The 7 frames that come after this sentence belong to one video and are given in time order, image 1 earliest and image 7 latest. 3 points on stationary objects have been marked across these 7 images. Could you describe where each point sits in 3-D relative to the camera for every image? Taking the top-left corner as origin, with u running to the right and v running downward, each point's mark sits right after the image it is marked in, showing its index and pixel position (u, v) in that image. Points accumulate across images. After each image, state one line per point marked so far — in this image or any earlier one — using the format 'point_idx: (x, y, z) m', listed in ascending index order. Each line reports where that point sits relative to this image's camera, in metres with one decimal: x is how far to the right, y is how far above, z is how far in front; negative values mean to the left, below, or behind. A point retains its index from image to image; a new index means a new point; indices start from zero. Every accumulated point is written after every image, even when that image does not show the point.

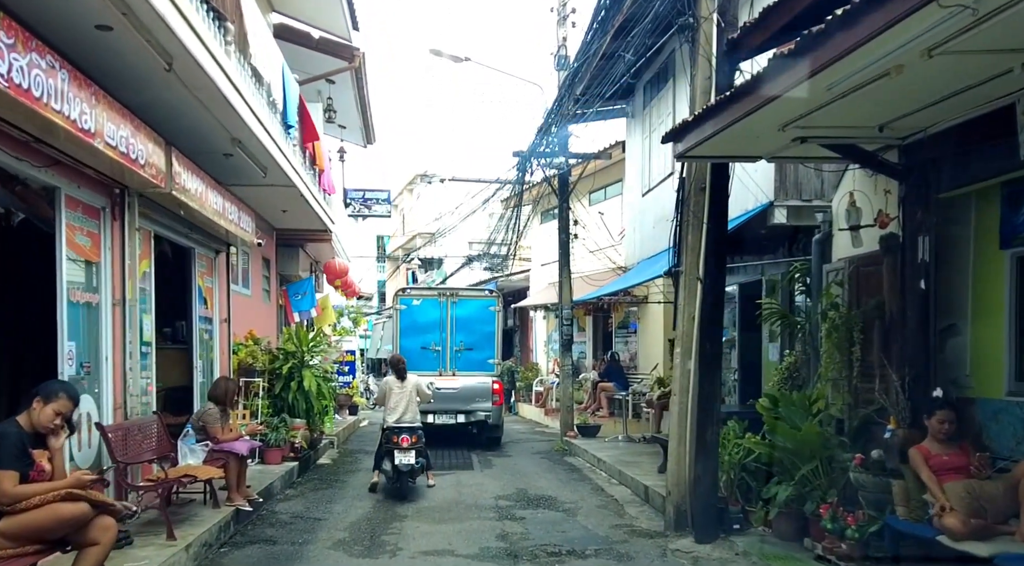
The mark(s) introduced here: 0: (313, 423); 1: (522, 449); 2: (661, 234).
0: (-2.7, -2.0, +12.8) m
1: (+0.2, -2.8, +15.9) m
2: (+2.2, +0.7, +14.0) m
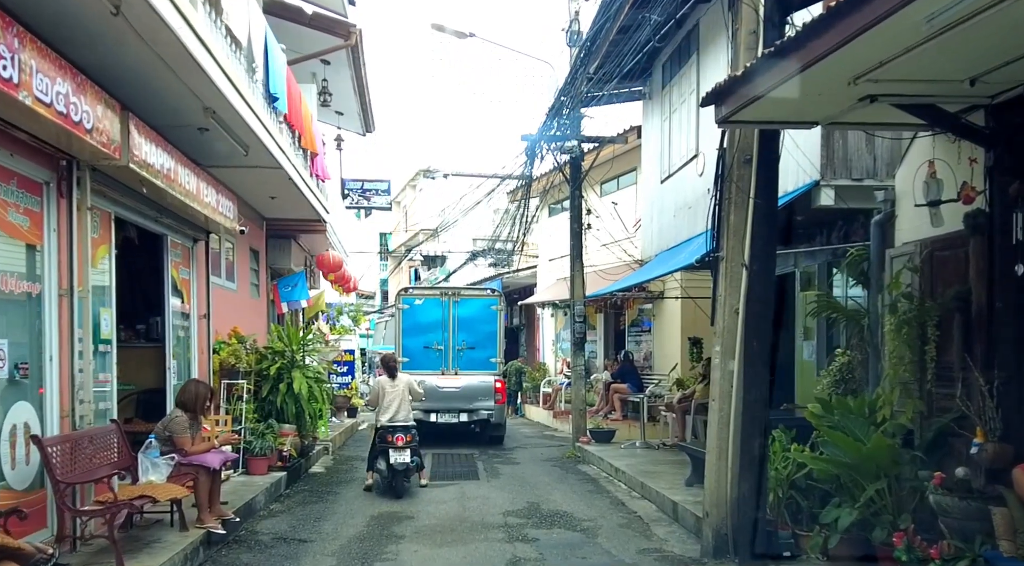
0: (-2.6, -1.9, +11.7) m
1: (+0.3, -2.7, +14.8) m
2: (+2.4, +0.8, +12.9) m
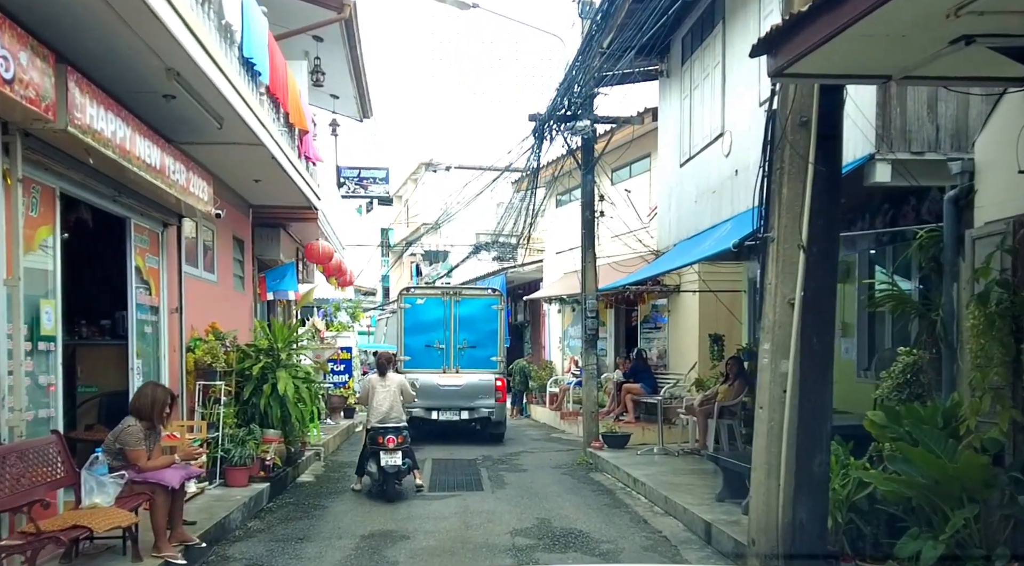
0: (-2.5, -1.8, +10.7) m
1: (+0.4, -2.6, +13.7) m
2: (+2.4, +0.9, +11.8) m
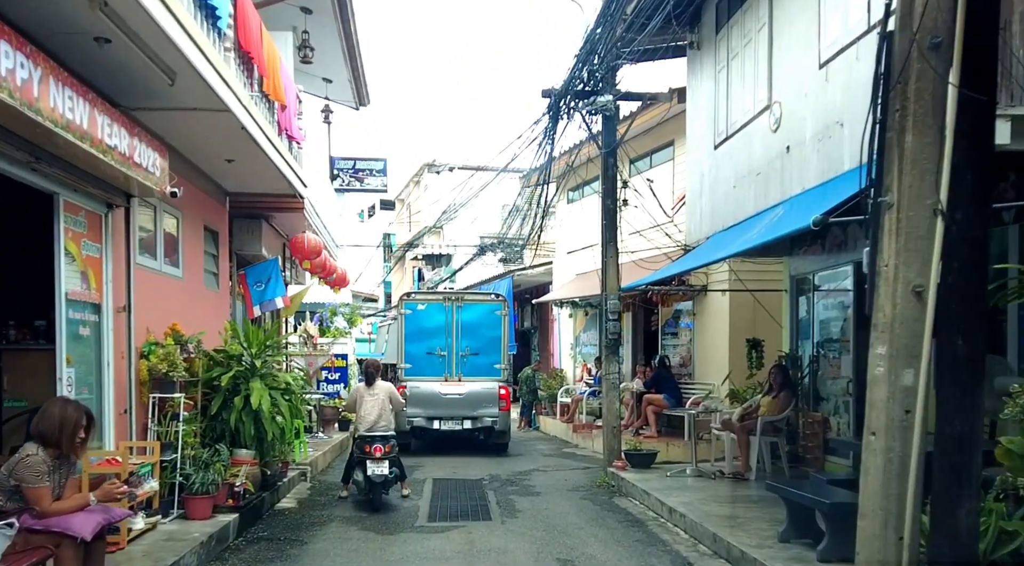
0: (-2.4, -1.7, +9.1) m
1: (+0.5, -2.6, +12.2) m
2: (+2.6, +1.0, +10.3) m
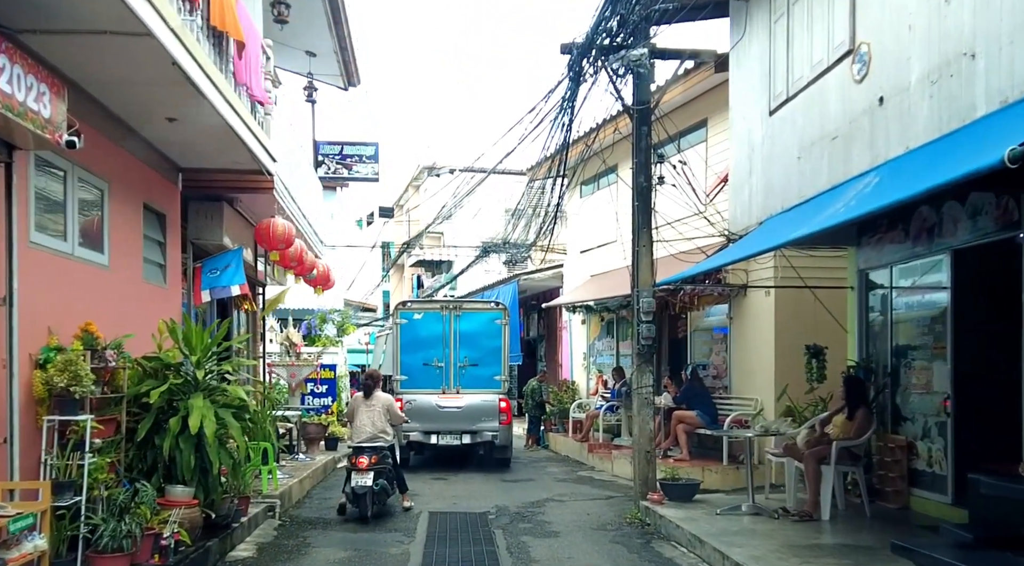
0: (-2.3, -1.6, +7.1) m
1: (+0.7, -2.5, +10.1) m
2: (+2.7, +1.0, +8.3) m
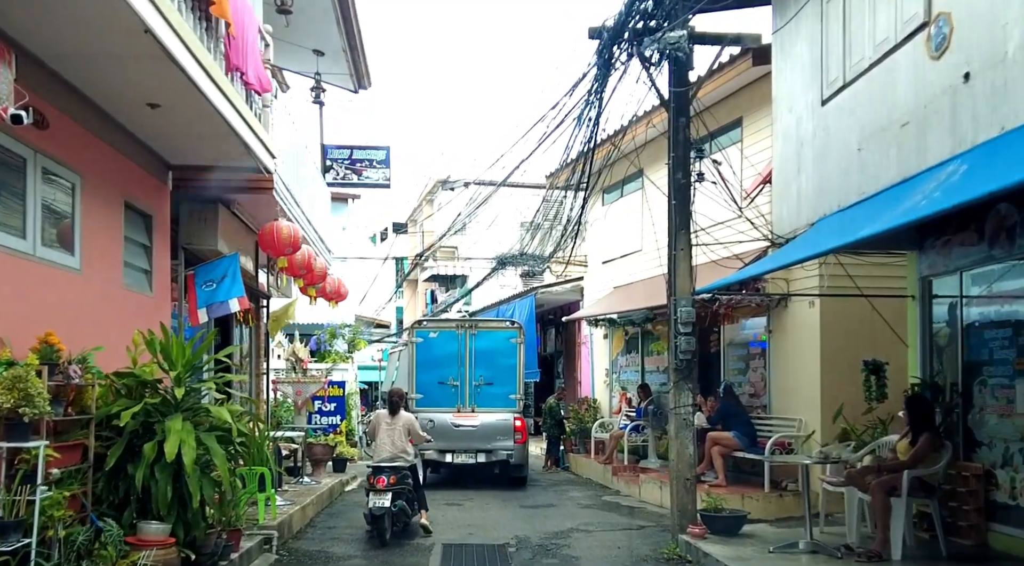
0: (-2.1, -1.7, +6.2) m
1: (+0.9, -2.6, +9.1) m
2: (+2.9, +1.0, +7.4) m
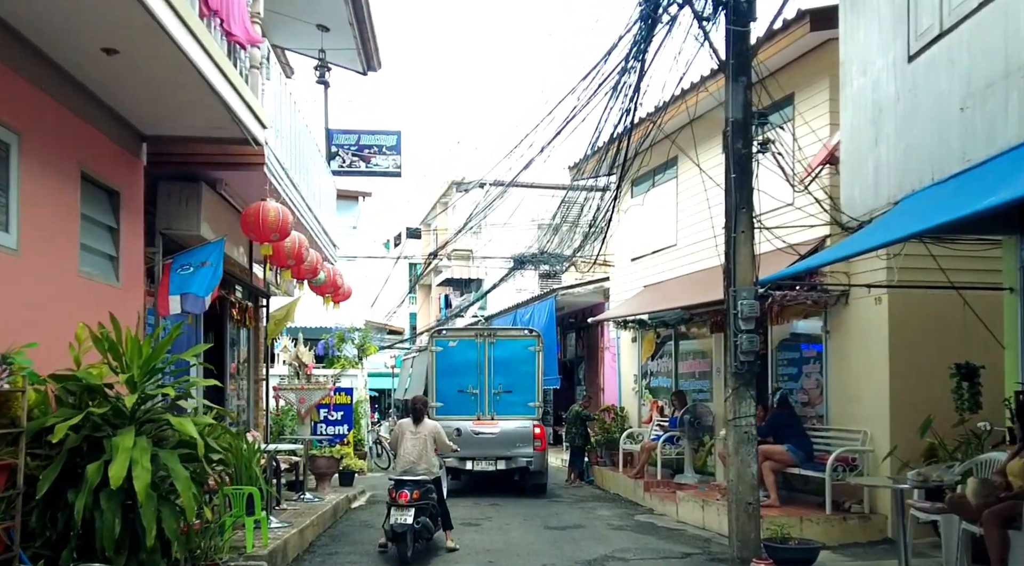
0: (-1.9, -1.6, +4.9) m
1: (+1.1, -2.5, +7.8) m
2: (+3.1, +1.1, +6.0) m
